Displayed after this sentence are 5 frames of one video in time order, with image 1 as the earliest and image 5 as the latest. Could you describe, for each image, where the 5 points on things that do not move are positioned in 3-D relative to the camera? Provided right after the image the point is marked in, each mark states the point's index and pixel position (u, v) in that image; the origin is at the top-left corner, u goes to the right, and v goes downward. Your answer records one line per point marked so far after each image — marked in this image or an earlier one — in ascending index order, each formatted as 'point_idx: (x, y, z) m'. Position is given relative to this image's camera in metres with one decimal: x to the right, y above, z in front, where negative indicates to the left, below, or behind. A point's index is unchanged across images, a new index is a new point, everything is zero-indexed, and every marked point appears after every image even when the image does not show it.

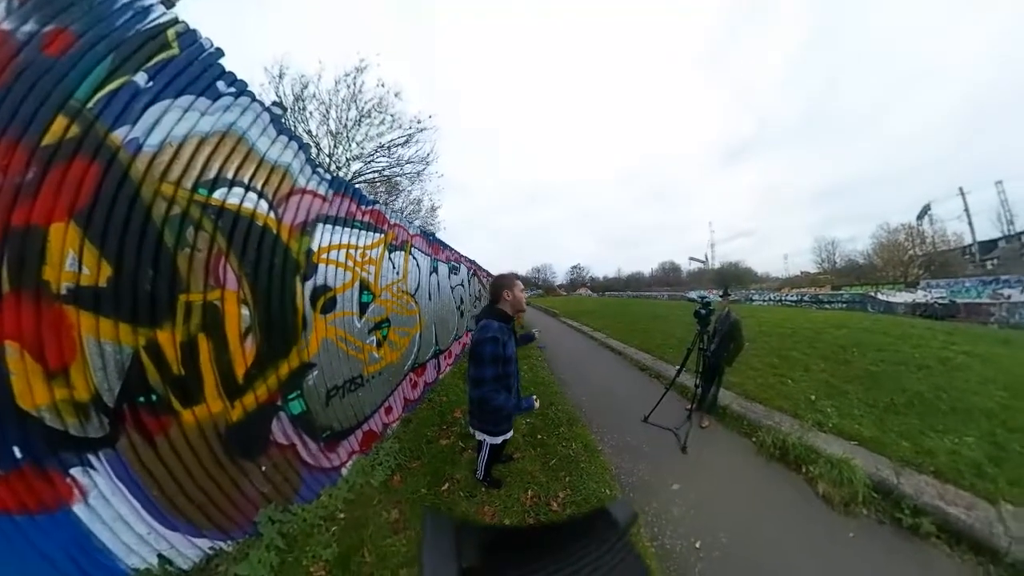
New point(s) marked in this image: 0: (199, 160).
0: (-3.2, +1.3, +2.6) m
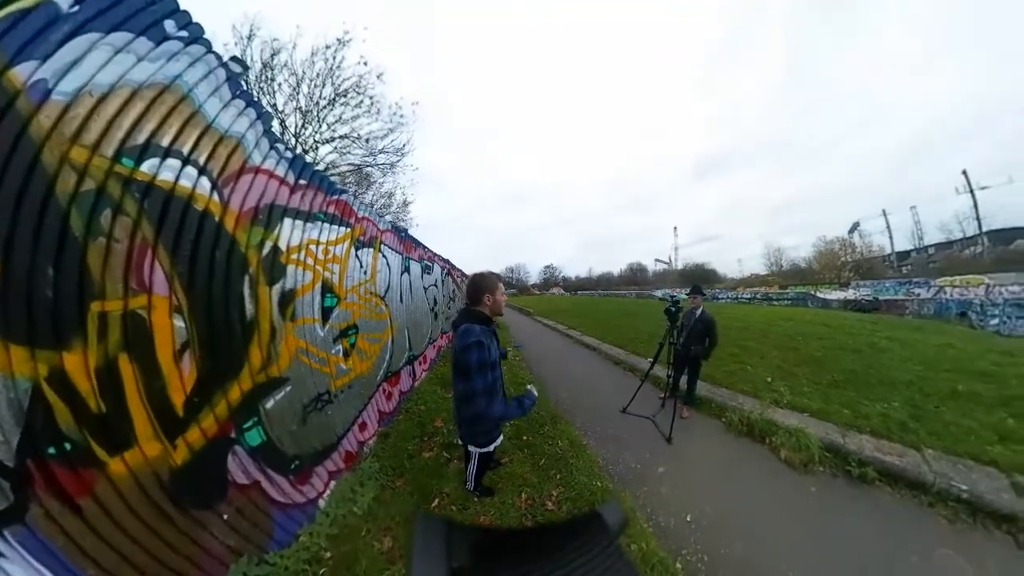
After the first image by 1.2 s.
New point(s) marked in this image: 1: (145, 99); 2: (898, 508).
0: (-2.9, +1.3, +1.9) m
1: (-2.9, +1.4, +2.0) m
2: (+5.6, -3.2, +3.8) m
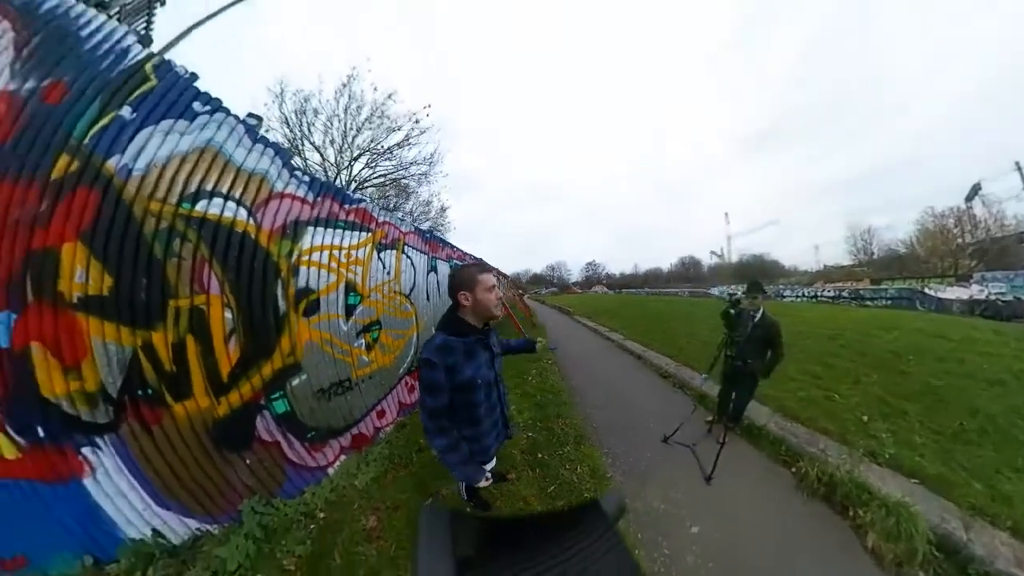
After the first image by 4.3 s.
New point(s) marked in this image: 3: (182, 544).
0: (-3.6, +1.2, +2.8) m
1: (-3.6, +1.4, +2.9) m
2: (+5.1, -3.2, +2.1) m
3: (-3.9, -2.8, +2.8) m
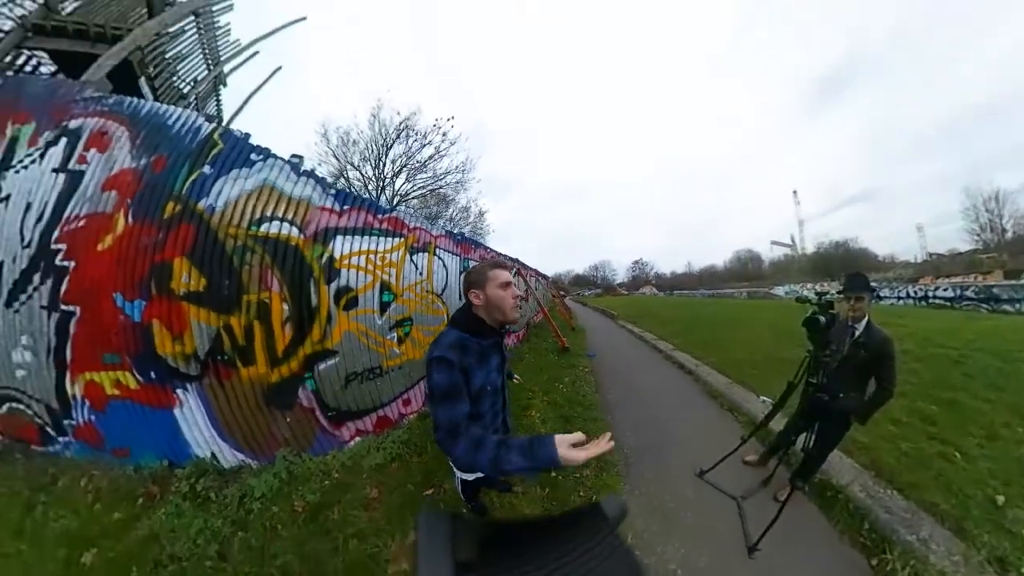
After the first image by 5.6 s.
0: (-4.0, +1.3, +3.9) m
1: (-4.0, +1.5, +4.0) m
2: (+4.1, -3.1, +0.7) m
3: (-4.3, -2.8, +3.9) m
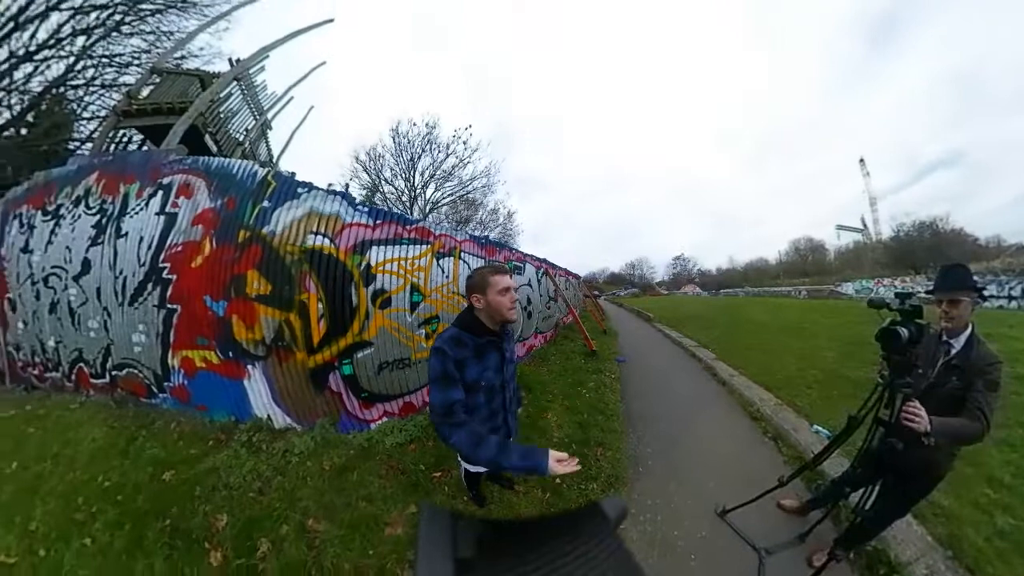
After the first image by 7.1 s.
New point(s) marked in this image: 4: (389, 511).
0: (-4.1, +1.3, +4.9) m
1: (-4.1, +1.4, +4.9) m
2: (+3.1, -3.2, -0.1) m
3: (-4.3, -2.8, +5.0) m
4: (-1.9, -3.3, +3.8) m
